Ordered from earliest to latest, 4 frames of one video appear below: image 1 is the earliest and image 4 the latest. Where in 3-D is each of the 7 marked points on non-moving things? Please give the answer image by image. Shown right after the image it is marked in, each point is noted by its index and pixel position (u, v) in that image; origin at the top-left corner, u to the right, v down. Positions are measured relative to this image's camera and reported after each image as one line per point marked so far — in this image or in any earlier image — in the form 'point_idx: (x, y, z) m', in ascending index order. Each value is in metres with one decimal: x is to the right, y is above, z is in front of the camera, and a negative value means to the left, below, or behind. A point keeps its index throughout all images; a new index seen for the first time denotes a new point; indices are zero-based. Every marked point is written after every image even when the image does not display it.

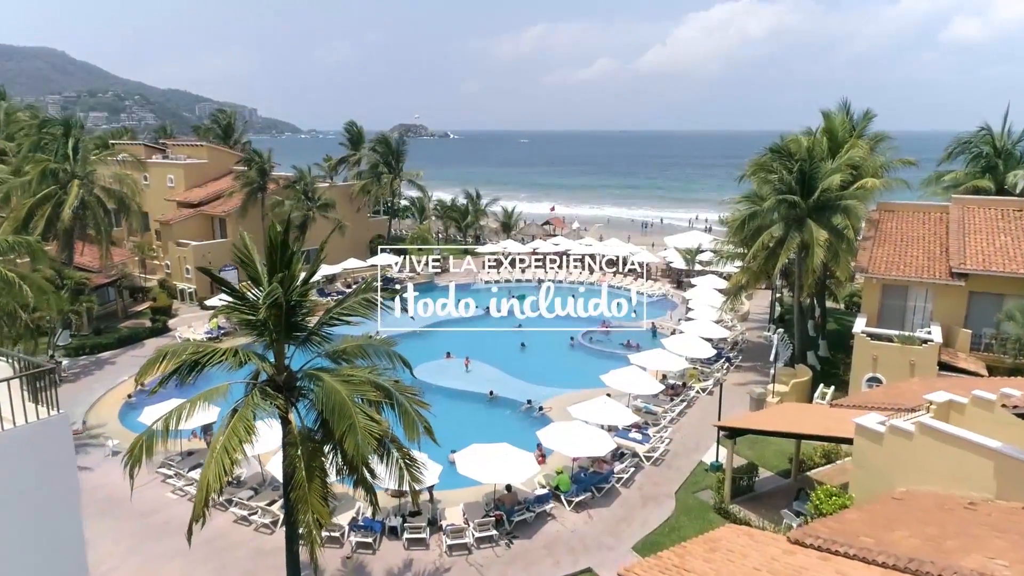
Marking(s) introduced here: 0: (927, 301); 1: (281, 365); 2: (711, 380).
0: (+11.0, -0.3, +16.3) m
1: (-3.2, -1.1, +8.3) m
2: (+5.9, -2.8, +18.1) m
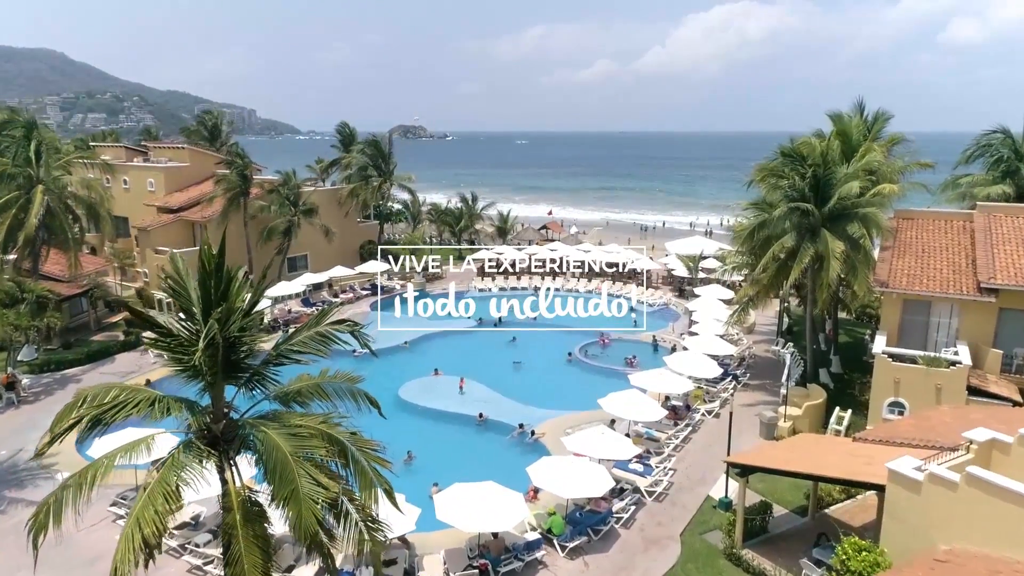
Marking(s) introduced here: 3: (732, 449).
0: (+10.8, -0.7, +15.0) m
1: (-3.4, -1.4, +7.0) m
2: (+5.7, -3.1, +16.8) m
3: (+5.2, -3.8, +14.5) m
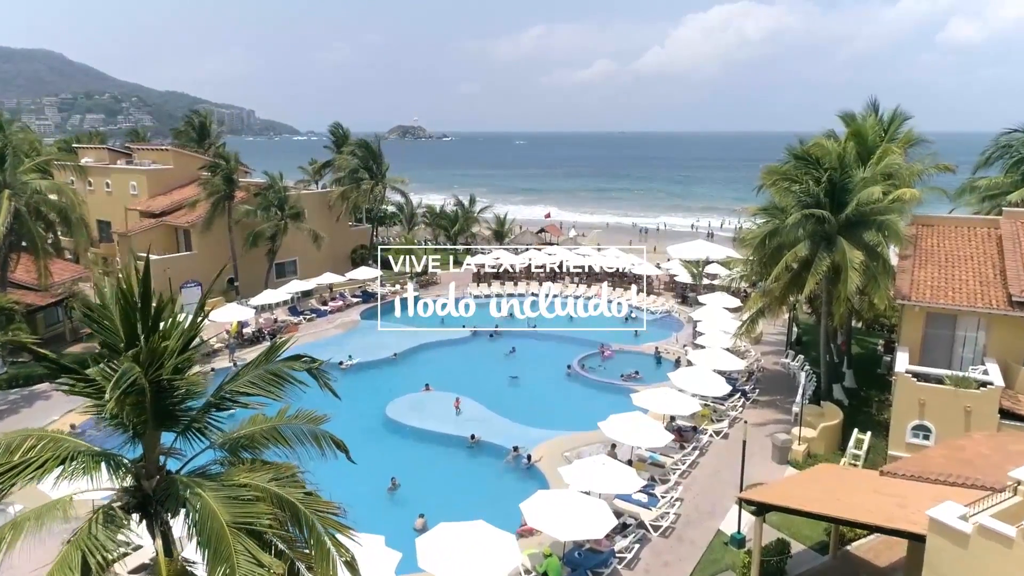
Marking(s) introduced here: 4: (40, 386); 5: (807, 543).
0: (+10.7, -1.0, +13.9) m
1: (-3.5, -1.7, +6.0) m
2: (+5.5, -3.4, +15.8) m
3: (+5.1, -4.1, +13.4) m
4: (-14.4, -3.0, +18.6) m
5: (+5.5, -4.8, +11.4) m
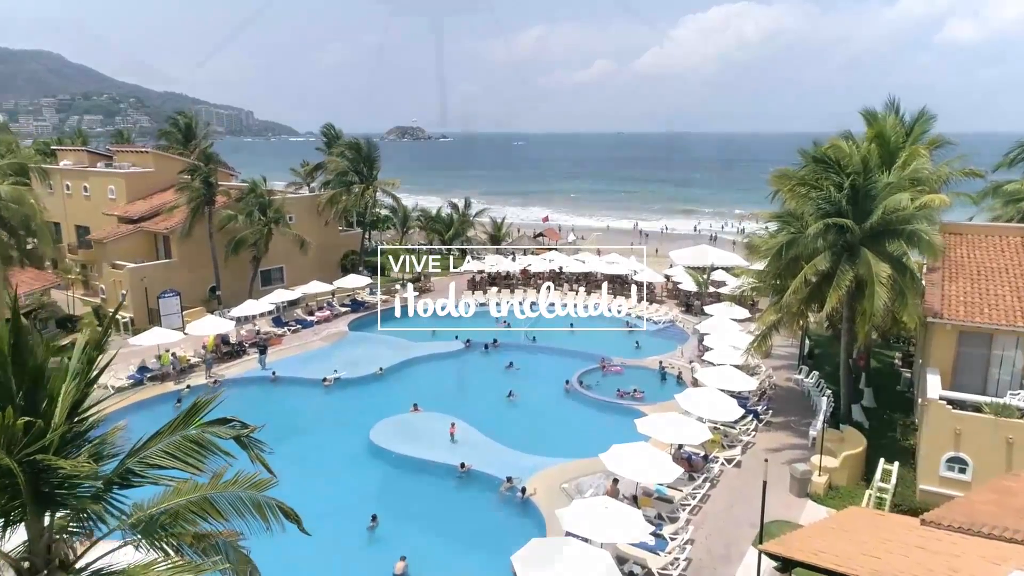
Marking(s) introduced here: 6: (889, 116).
0: (+10.5, -1.3, +12.7) m
1: (-3.7, -2.1, +4.7) m
2: (+5.4, -3.8, +14.5) m
3: (+4.9, -4.4, +12.1) m
4: (-14.5, -3.4, +17.3) m
5: (+5.4, -5.1, +10.1) m
6: (+10.5, +4.8, +17.0) m
